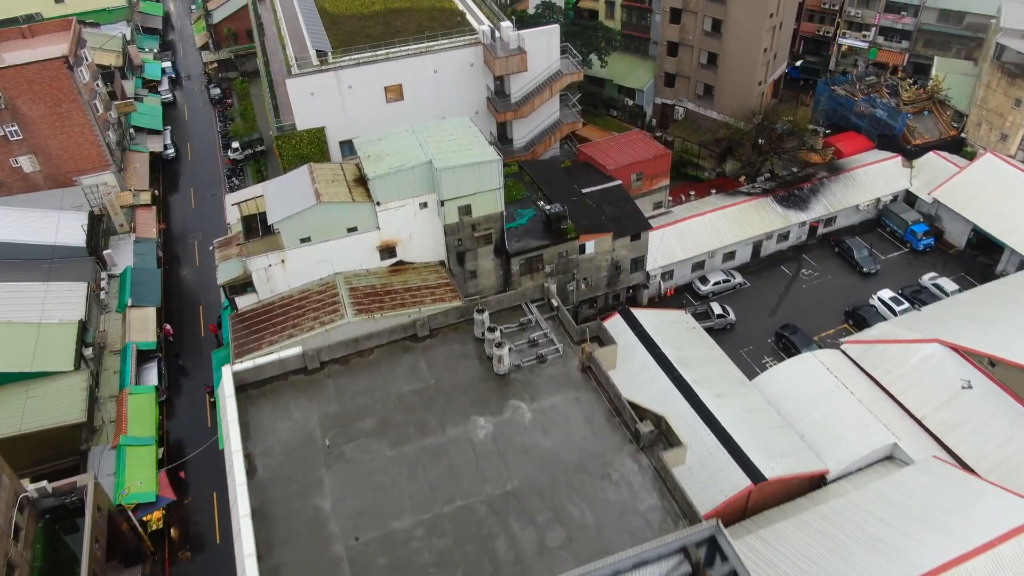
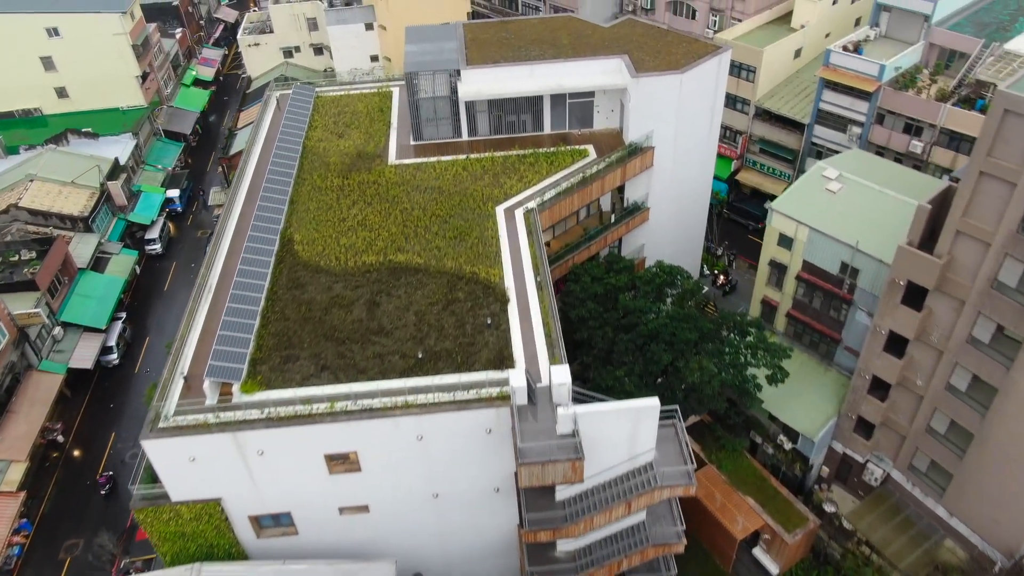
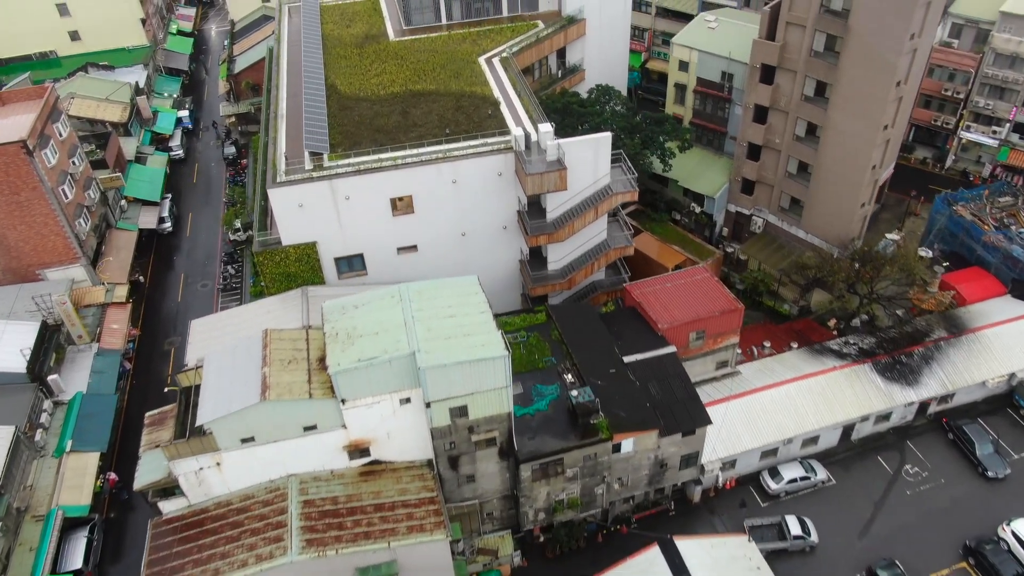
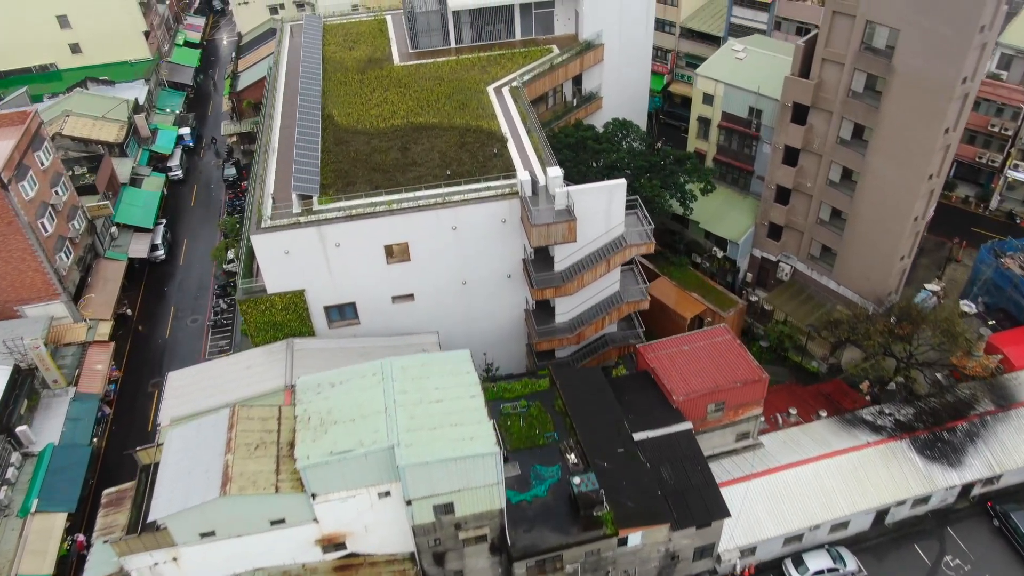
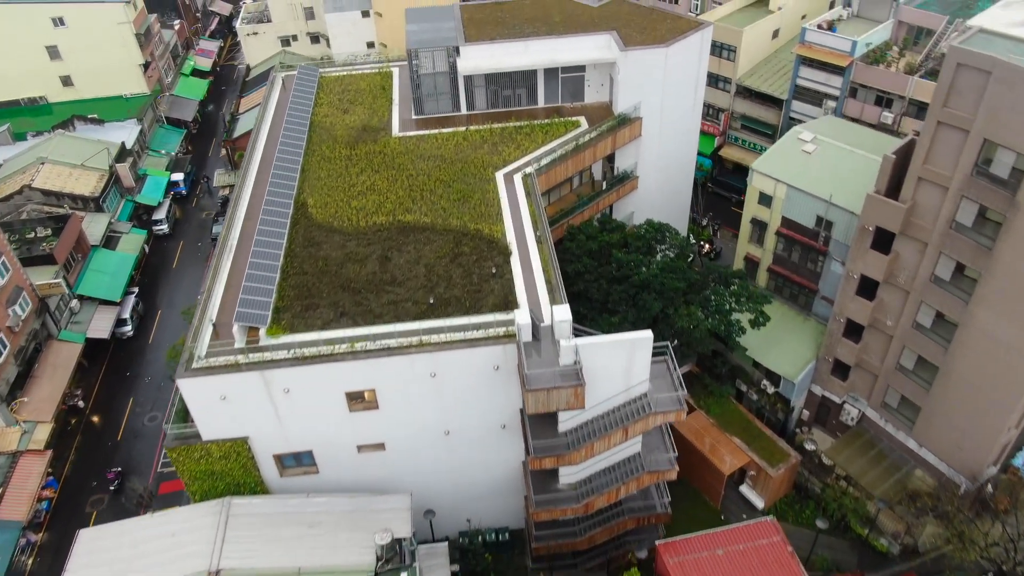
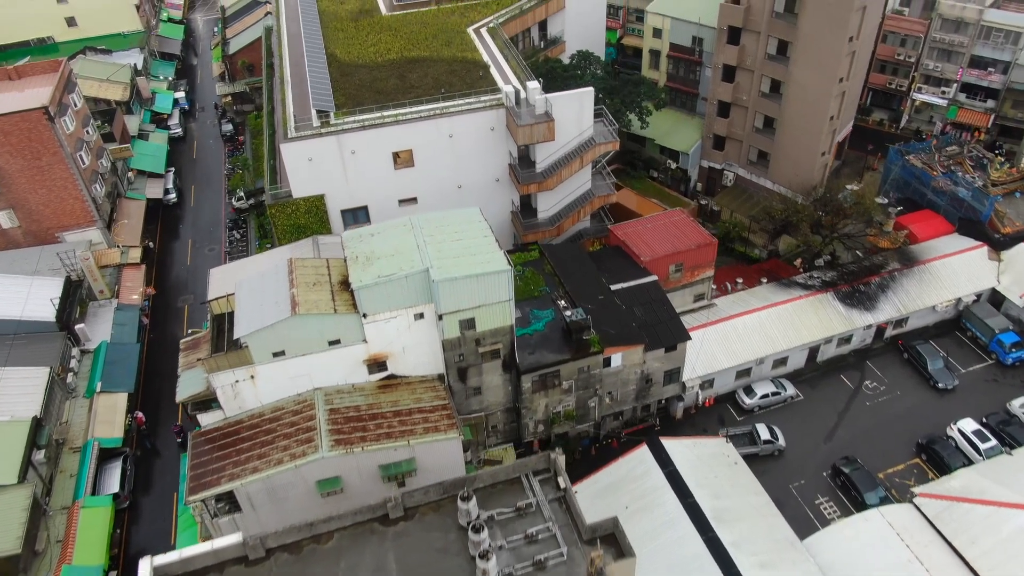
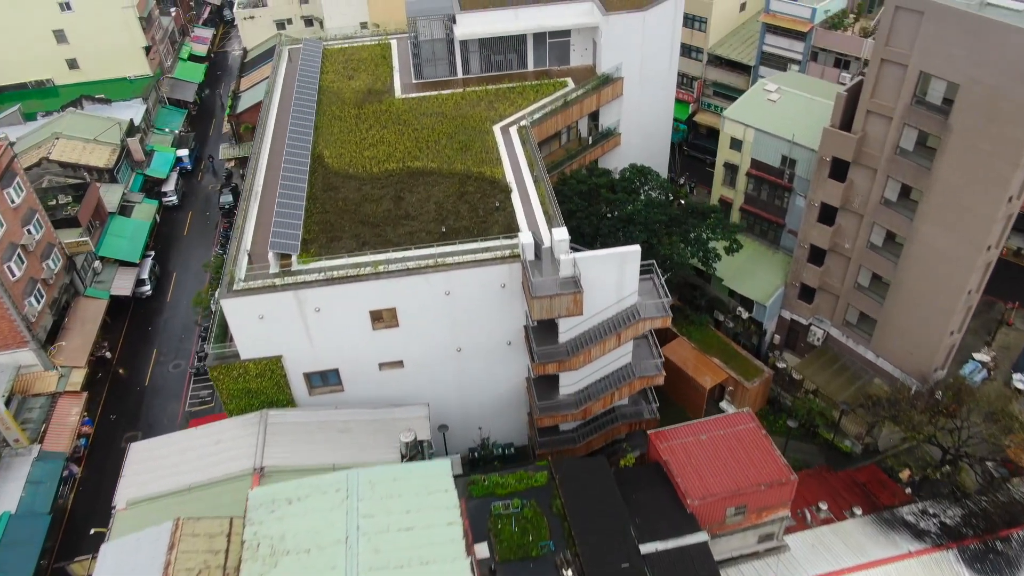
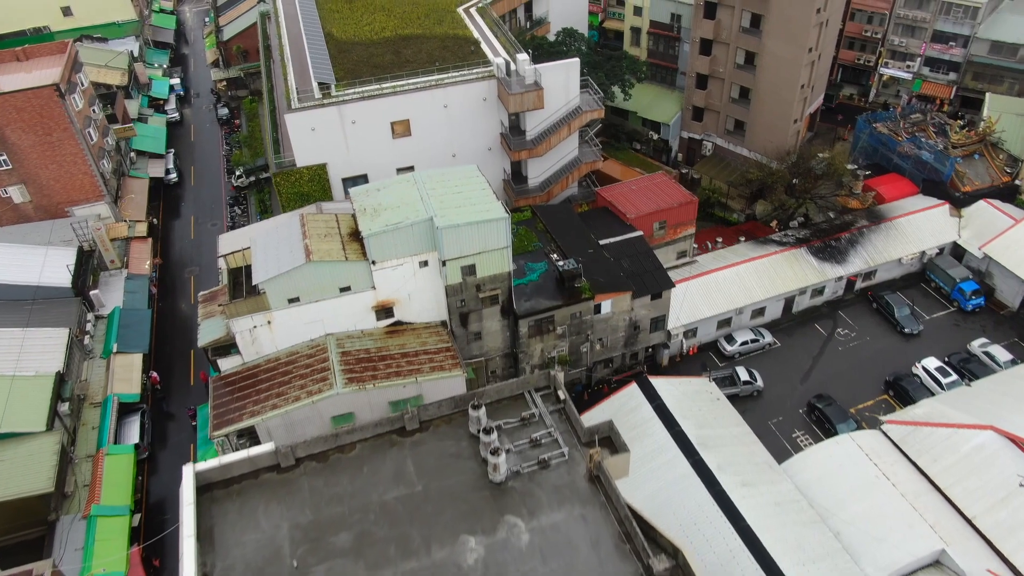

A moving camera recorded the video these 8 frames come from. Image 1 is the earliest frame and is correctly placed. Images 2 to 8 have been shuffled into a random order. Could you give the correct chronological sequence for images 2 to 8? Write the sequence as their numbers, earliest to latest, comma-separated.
8, 6, 3, 4, 7, 5, 2
